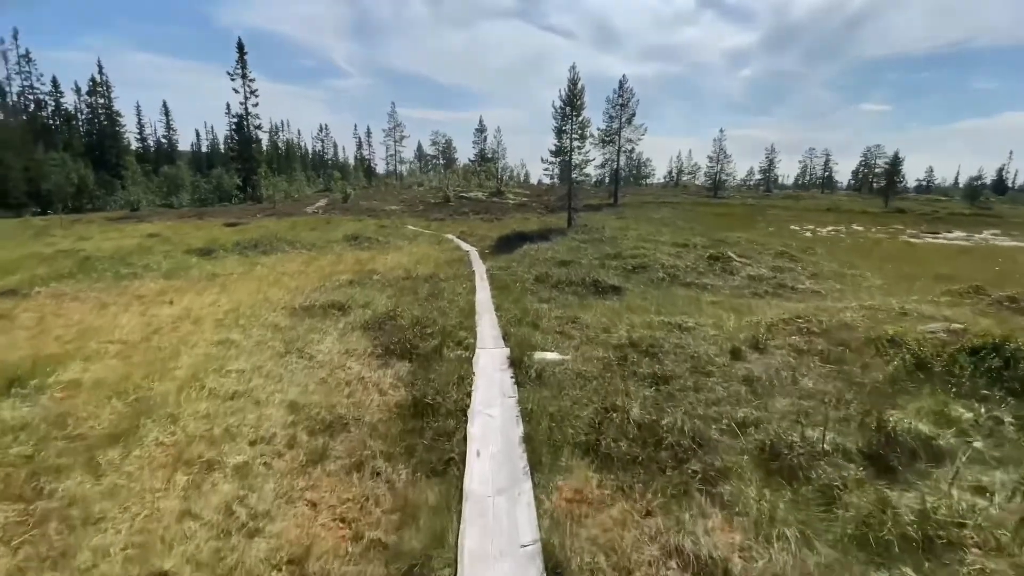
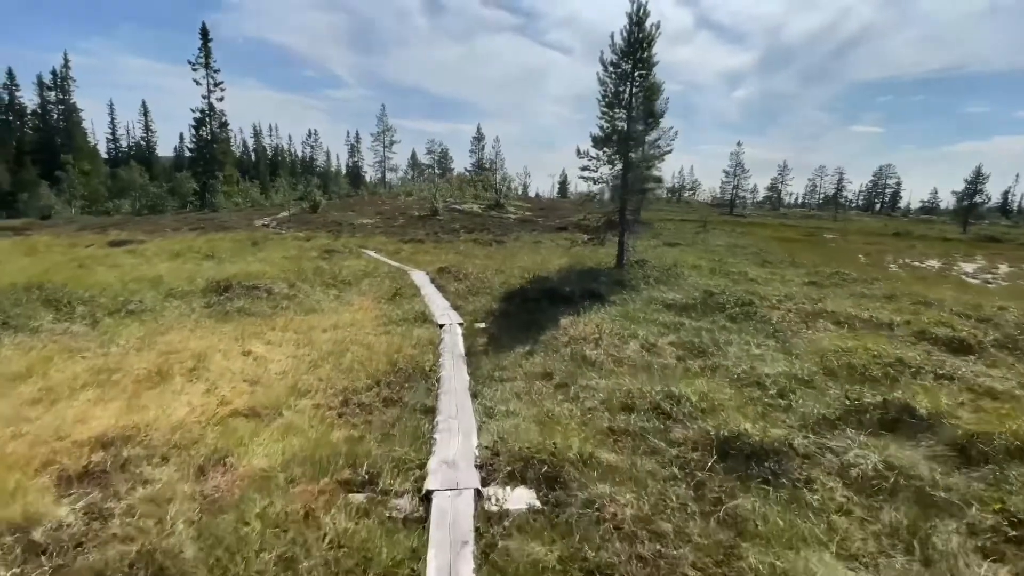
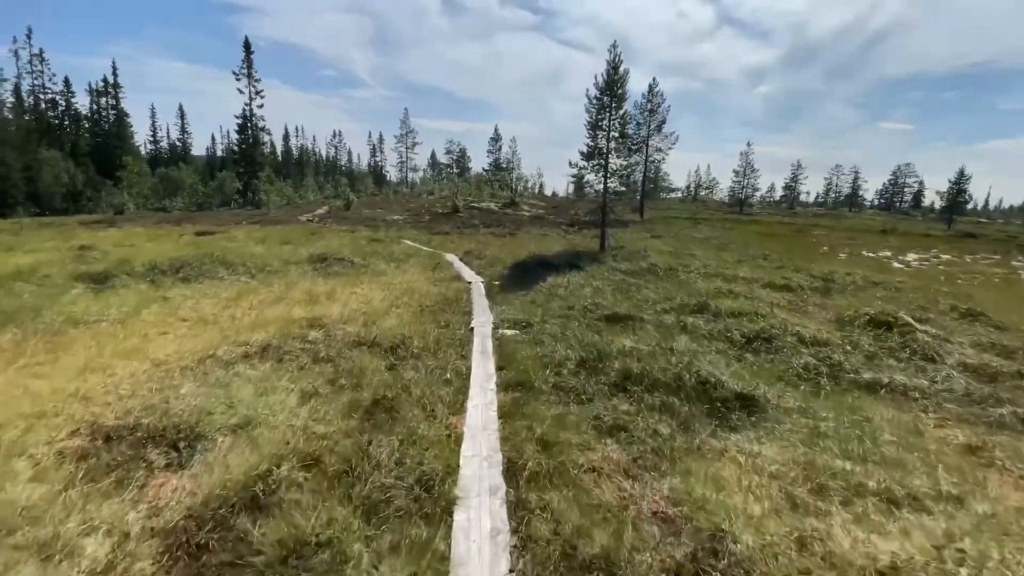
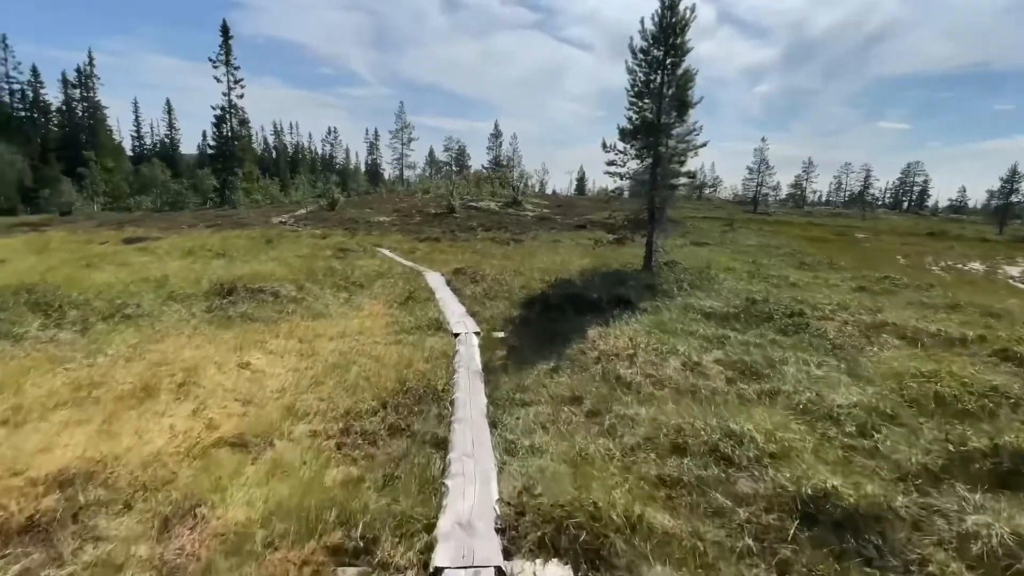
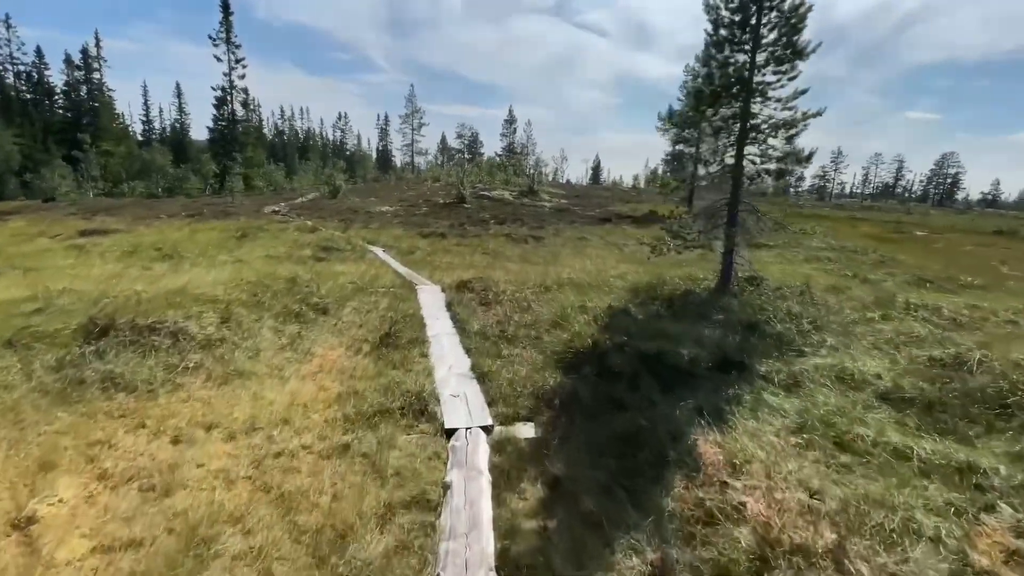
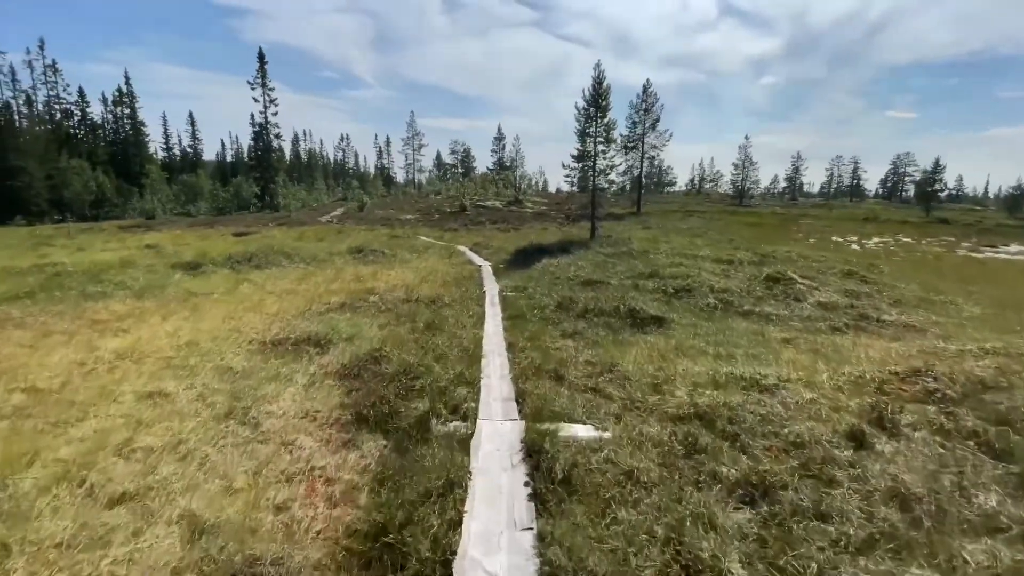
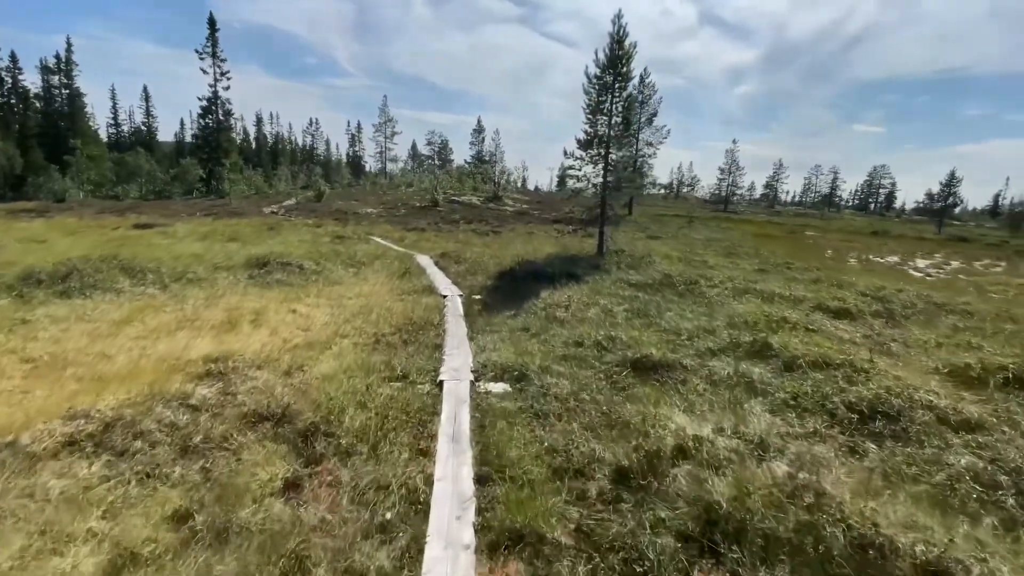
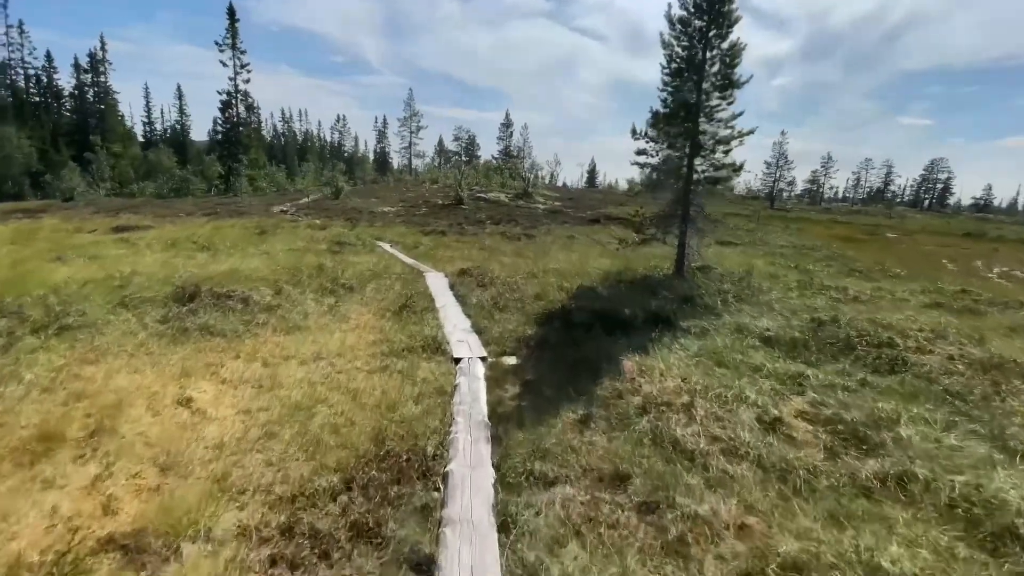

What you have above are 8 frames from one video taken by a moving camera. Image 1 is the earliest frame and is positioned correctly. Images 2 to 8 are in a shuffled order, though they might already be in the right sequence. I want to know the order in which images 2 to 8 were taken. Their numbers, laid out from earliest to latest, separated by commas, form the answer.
6, 3, 7, 2, 4, 8, 5
